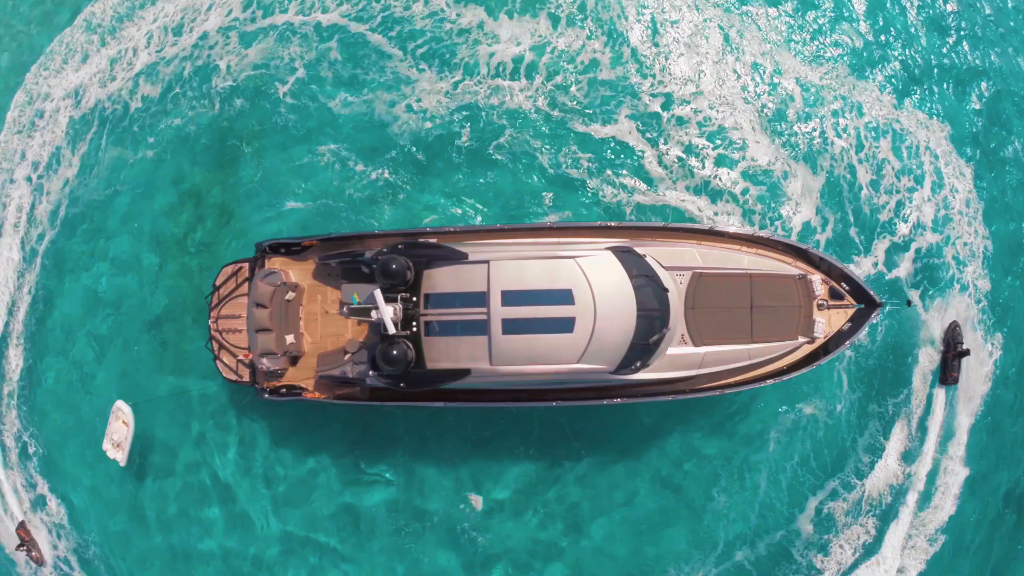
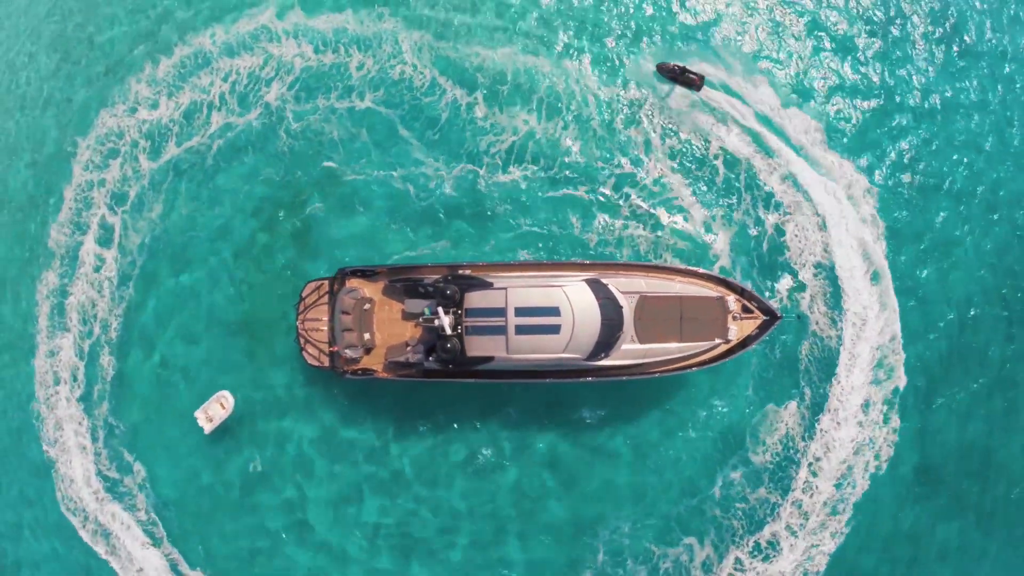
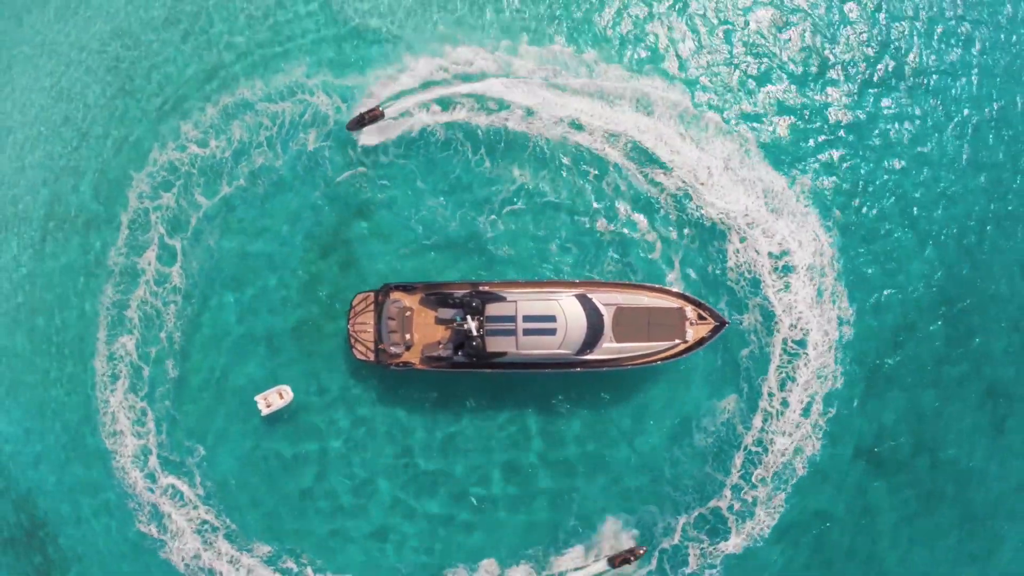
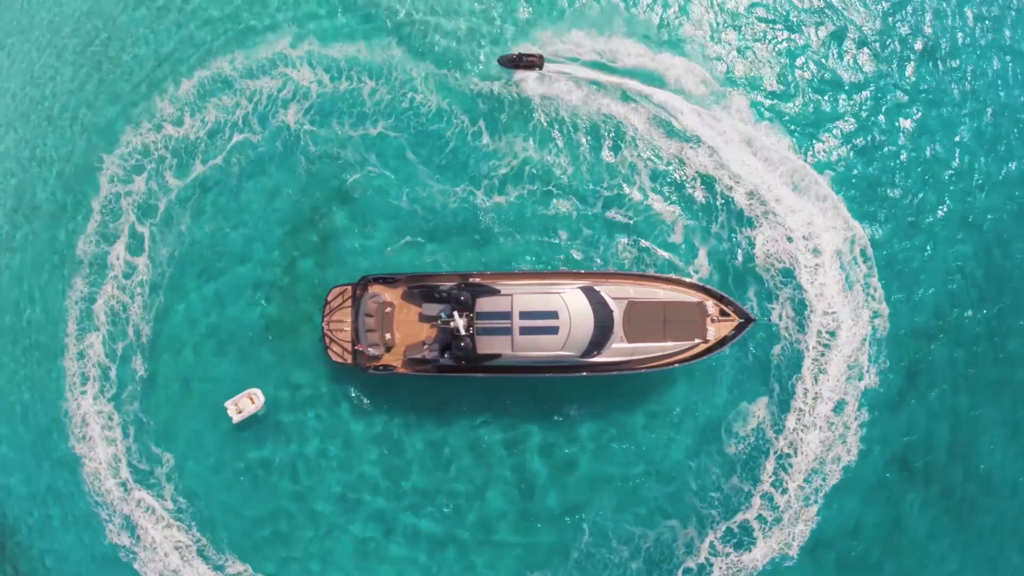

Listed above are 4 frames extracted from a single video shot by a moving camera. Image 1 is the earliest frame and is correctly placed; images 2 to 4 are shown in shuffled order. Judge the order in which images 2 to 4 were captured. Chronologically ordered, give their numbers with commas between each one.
2, 4, 3
